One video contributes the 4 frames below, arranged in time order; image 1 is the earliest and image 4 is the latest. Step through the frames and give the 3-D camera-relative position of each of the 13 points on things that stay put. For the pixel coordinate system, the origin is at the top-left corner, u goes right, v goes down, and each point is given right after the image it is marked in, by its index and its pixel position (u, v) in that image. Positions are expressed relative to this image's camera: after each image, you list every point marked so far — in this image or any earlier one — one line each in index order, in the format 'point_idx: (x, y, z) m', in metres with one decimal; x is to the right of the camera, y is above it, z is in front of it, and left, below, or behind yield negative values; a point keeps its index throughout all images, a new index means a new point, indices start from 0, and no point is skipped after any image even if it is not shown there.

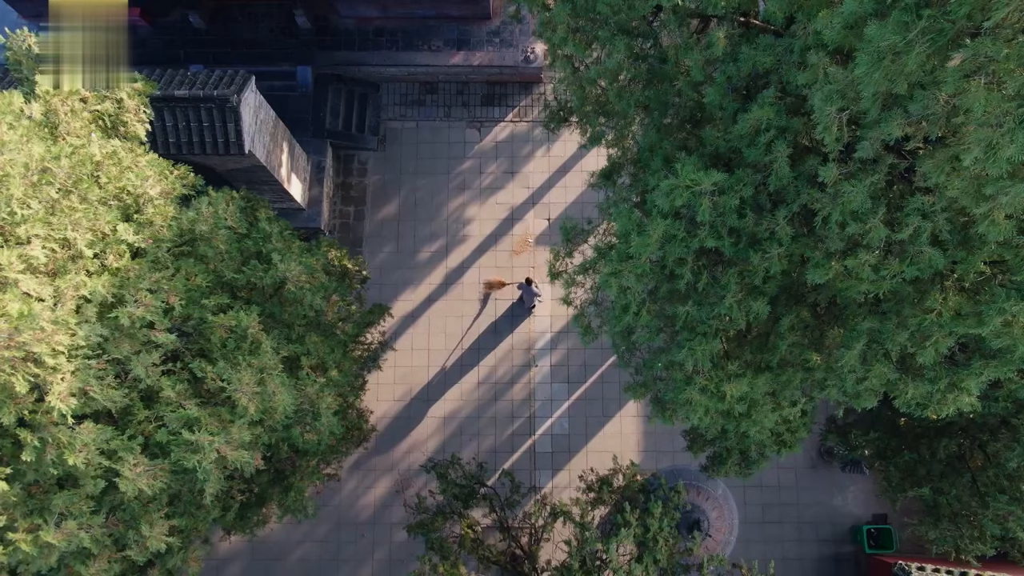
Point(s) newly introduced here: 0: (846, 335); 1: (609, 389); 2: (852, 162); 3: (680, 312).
0: (+3.2, -0.4, +6.9) m
1: (+1.7, -1.9, +13.4) m
2: (+2.7, +1.0, +5.8) m
3: (+1.6, -0.2, +7.0) m
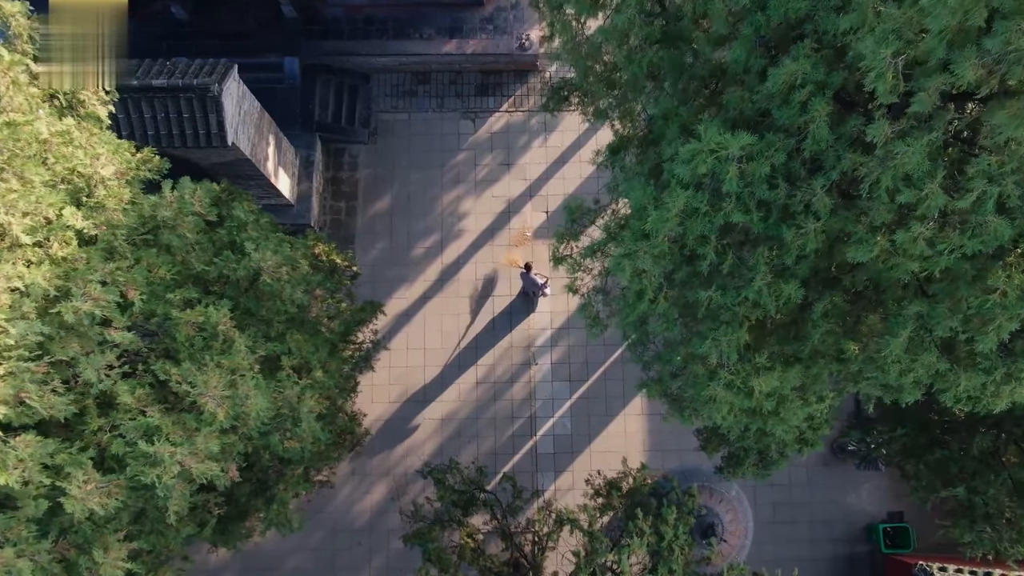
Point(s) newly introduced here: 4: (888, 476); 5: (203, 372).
0: (+3.2, -0.3, +6.1) m
1: (+1.7, -1.7, +12.6) m
2: (+2.7, +1.1, +5.0) m
3: (+1.6, -0.1, +6.2) m
4: (+6.3, -3.2, +12.4) m
5: (-2.7, -0.7, +6.4) m
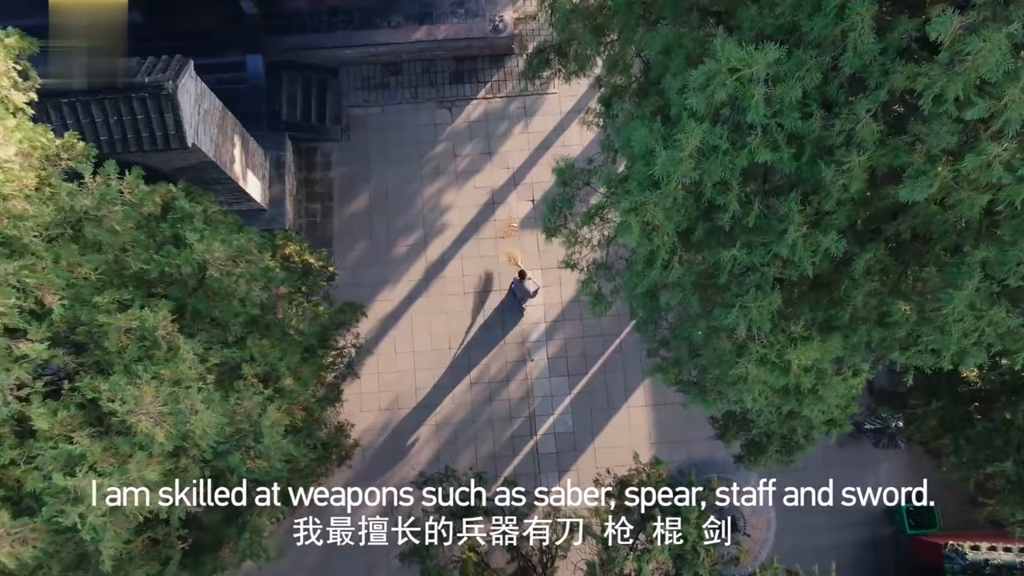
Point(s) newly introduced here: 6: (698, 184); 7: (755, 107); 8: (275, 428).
0: (+3.1, +0.1, +5.2) m
1: (+1.6, -1.4, +11.6) m
2: (+2.5, +1.5, +4.0) m
3: (+1.5, +0.2, +5.2) m
4: (+6.3, -2.6, +11.5) m
5: (-2.8, -0.7, +5.4) m
6: (+1.3, +0.7, +5.0) m
7: (+1.4, +1.1, +4.4) m
8: (-2.1, -1.3, +6.7) m
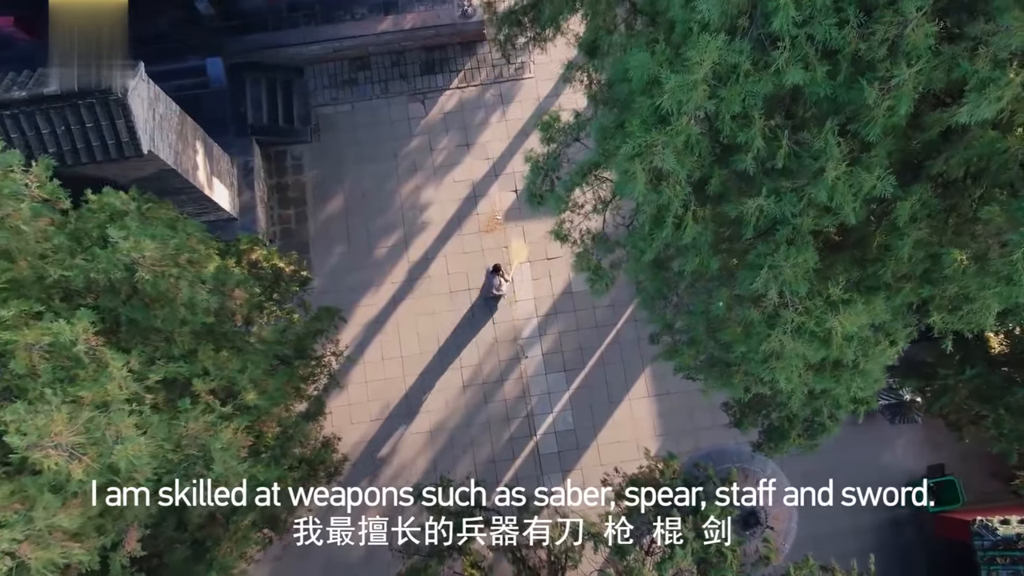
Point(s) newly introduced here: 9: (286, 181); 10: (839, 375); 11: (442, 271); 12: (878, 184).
0: (+3.0, +0.5, +4.3) m
1: (+1.5, -1.2, +10.7) m
2: (+2.3, +1.8, +3.2) m
3: (+1.4, +0.5, +4.3) m
4: (+6.3, -2.0, +10.7) m
5: (-2.8, -0.8, +4.4) m
6: (+1.1, +0.9, +4.1) m
7: (+1.3, +1.3, +3.5) m
8: (-2.2, -1.3, +5.7) m
9: (-3.8, +1.9, +11.7) m
10: (+2.4, -0.6, +5.3) m
11: (-1.1, +0.4, +11.1) m
12: (+2.0, +0.6, +4.0) m
